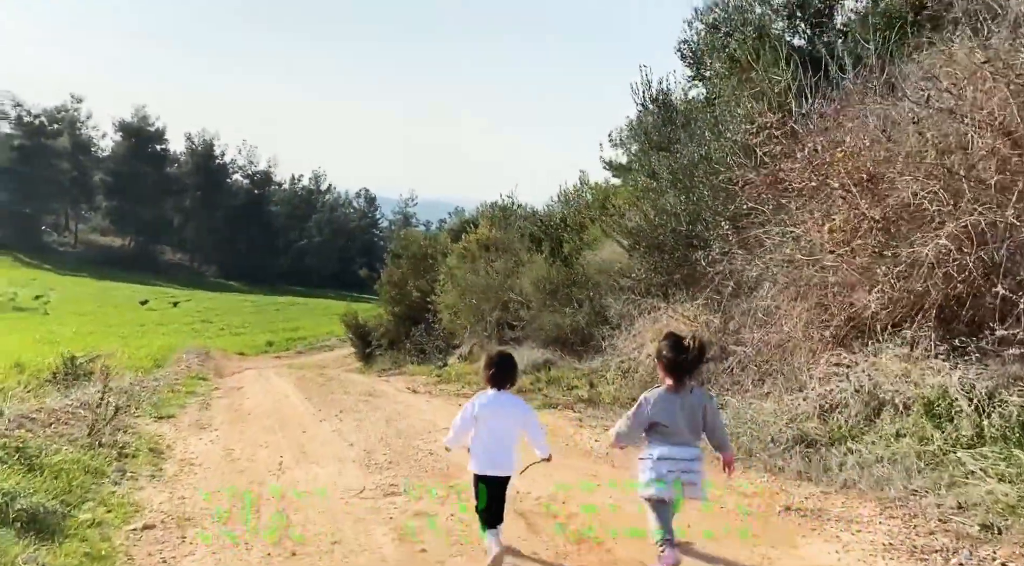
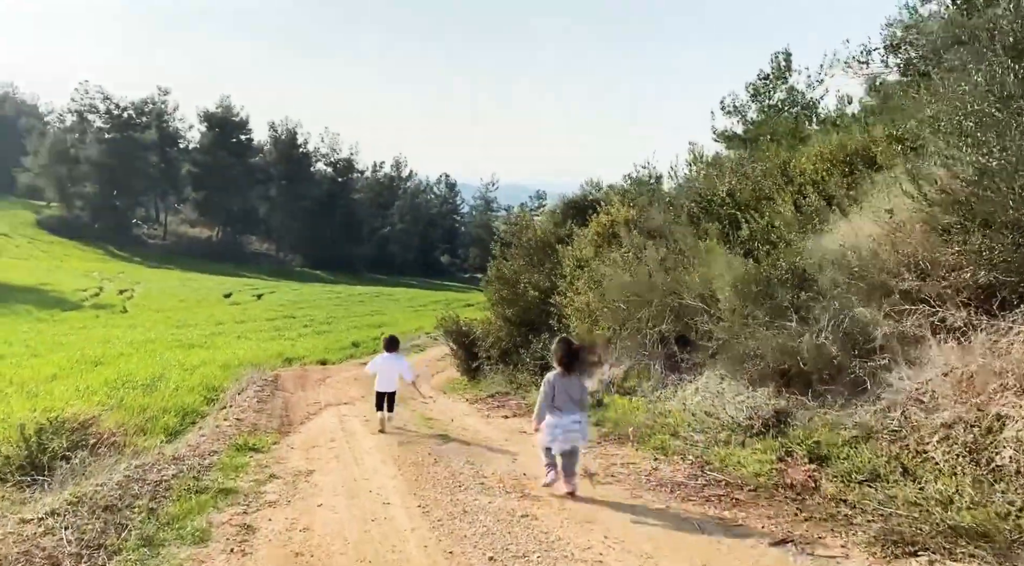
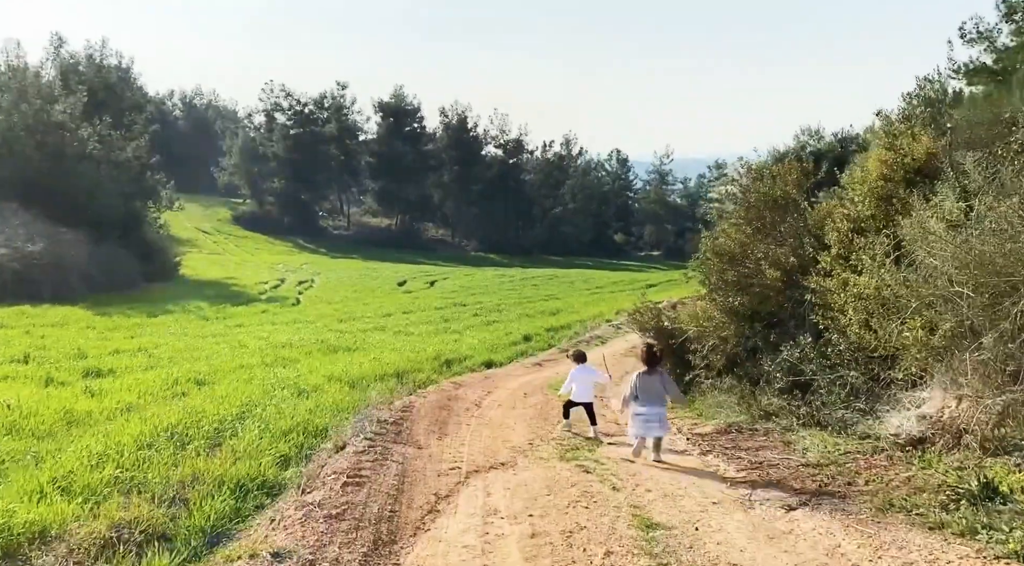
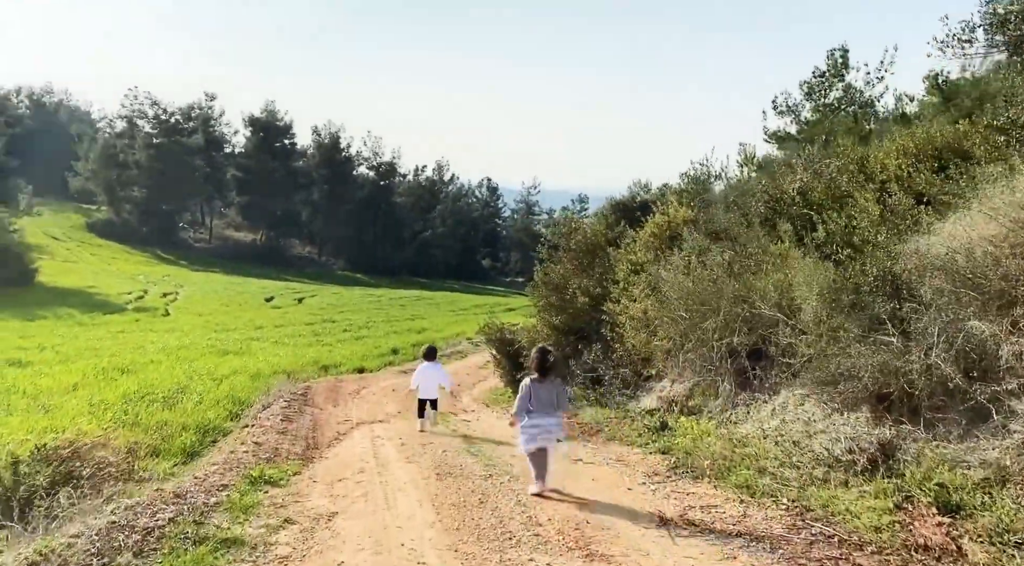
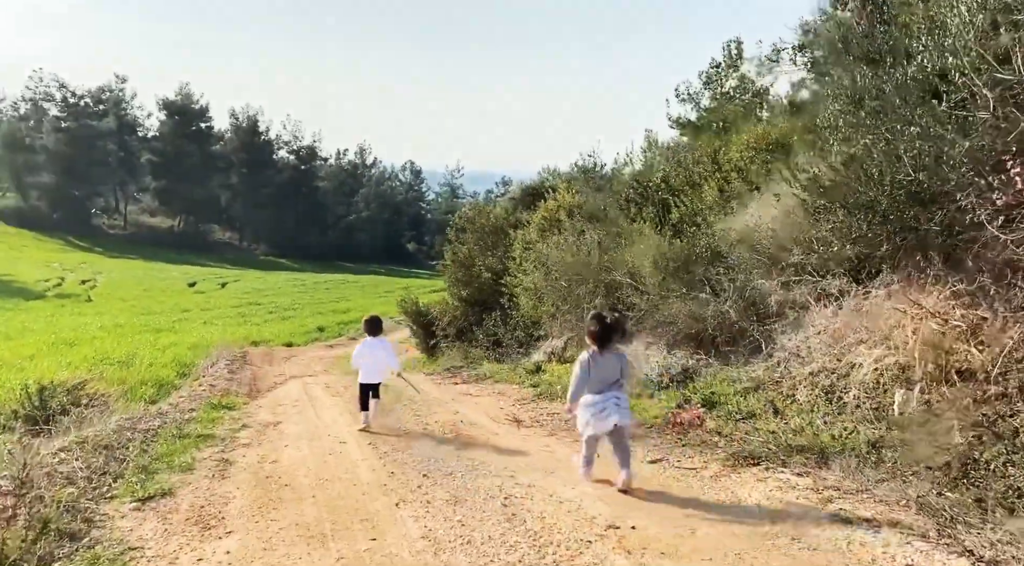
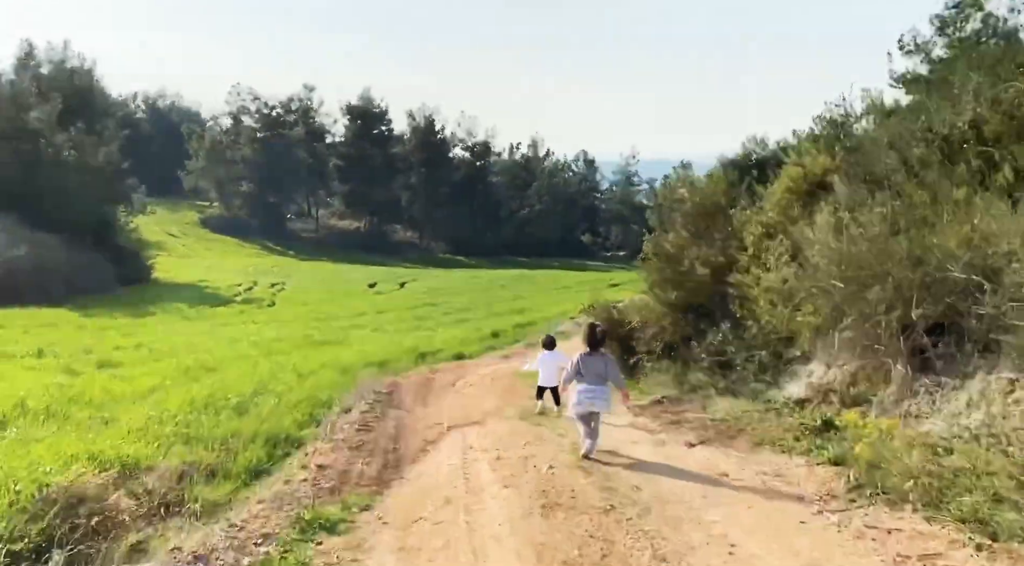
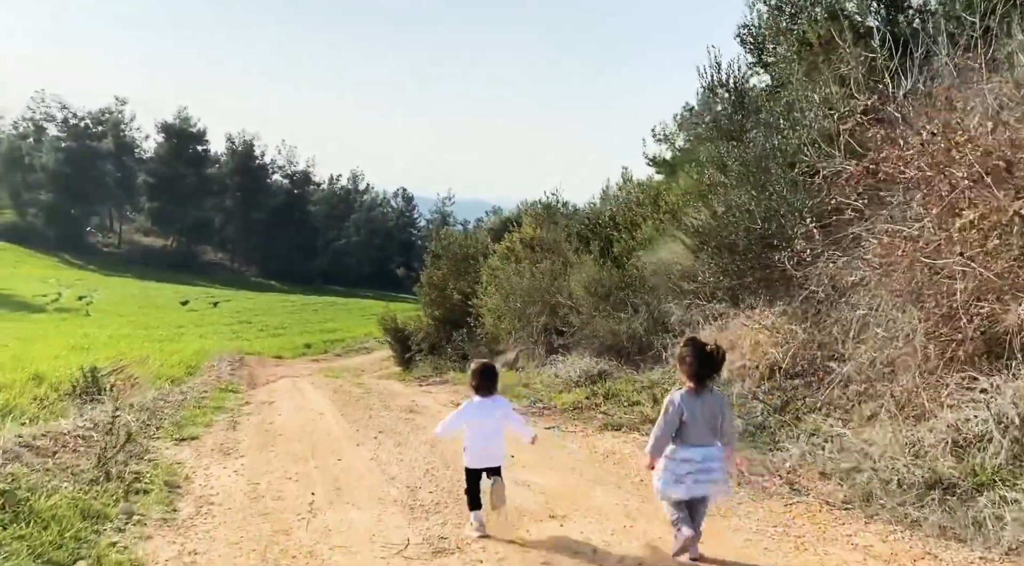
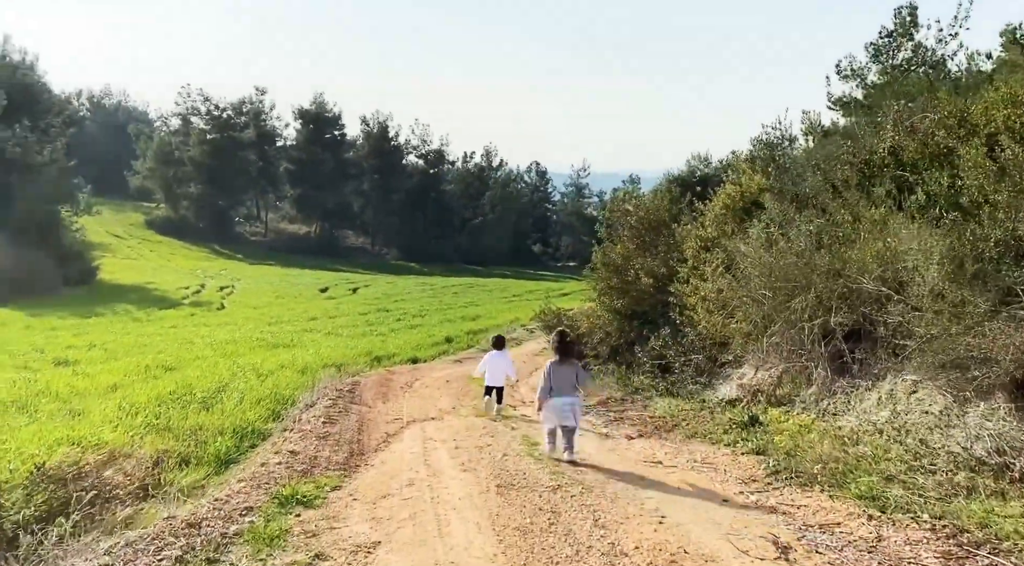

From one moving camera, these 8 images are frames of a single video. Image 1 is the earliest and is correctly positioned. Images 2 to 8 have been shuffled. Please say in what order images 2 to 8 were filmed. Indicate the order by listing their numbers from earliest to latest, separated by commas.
7, 5, 2, 4, 8, 6, 3
